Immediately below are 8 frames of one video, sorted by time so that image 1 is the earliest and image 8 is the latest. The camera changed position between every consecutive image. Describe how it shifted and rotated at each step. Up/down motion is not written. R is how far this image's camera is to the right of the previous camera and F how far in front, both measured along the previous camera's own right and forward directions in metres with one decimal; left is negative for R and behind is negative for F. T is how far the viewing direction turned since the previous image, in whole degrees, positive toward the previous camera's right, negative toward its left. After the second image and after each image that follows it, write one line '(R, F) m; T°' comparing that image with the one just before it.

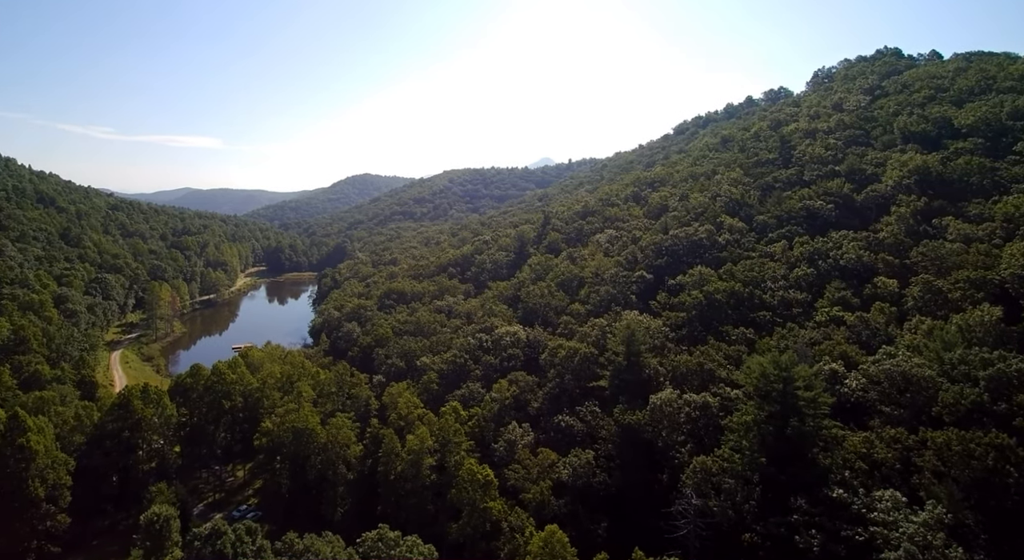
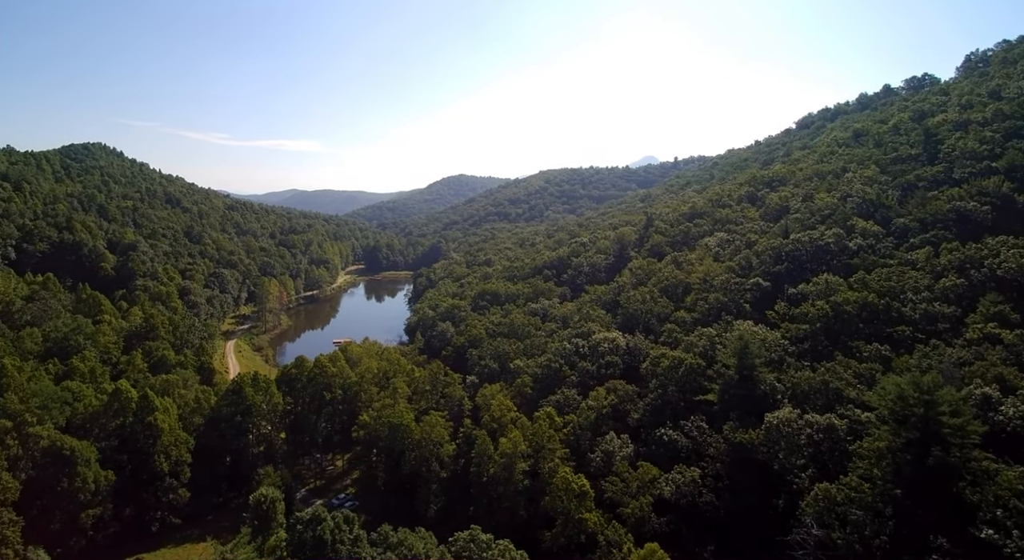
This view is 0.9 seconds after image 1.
(-0.2, +0.3) m; -8°
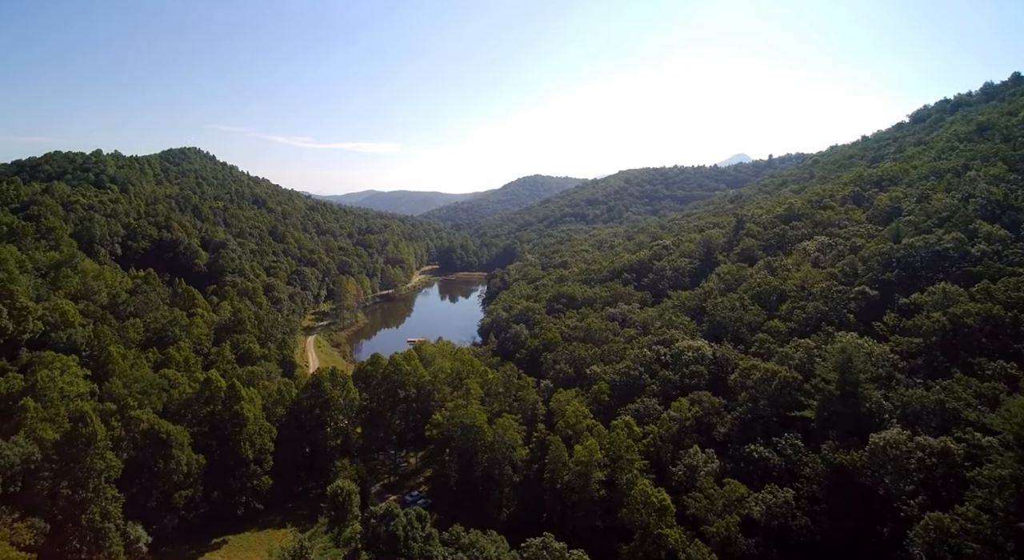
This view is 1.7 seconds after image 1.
(-0.2, +0.2) m; -7°
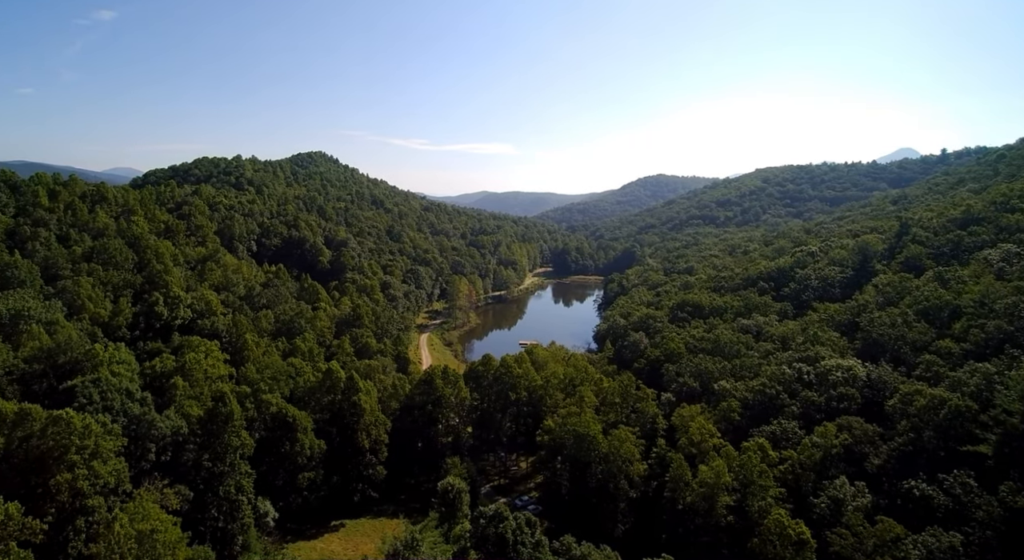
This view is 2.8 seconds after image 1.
(-0.3, +0.3) m; -10°
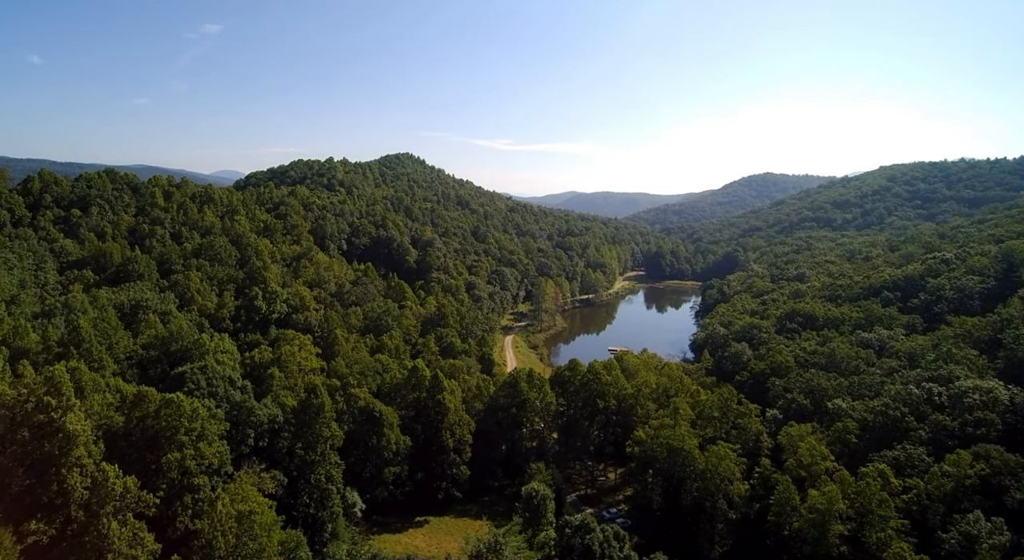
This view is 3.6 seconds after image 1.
(-0.3, +0.3) m; -8°
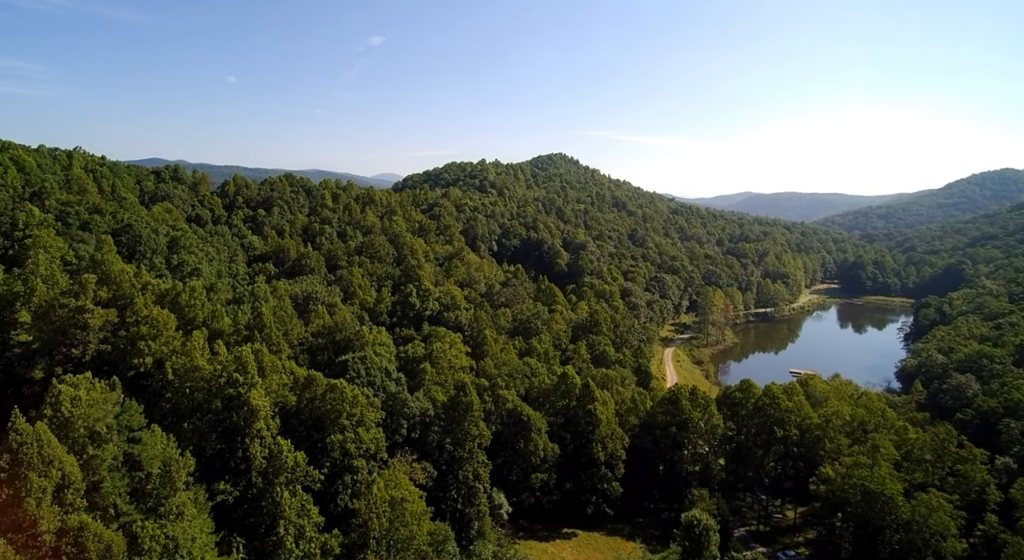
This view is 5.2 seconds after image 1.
(+1.3, +2.3) m; -16°
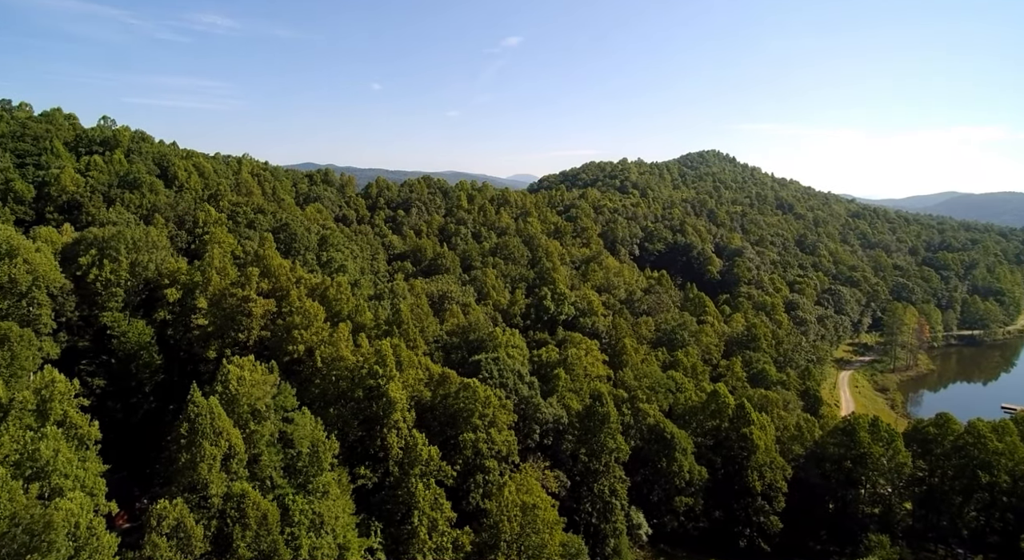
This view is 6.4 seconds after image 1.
(+2.7, +2.8) m; -16°
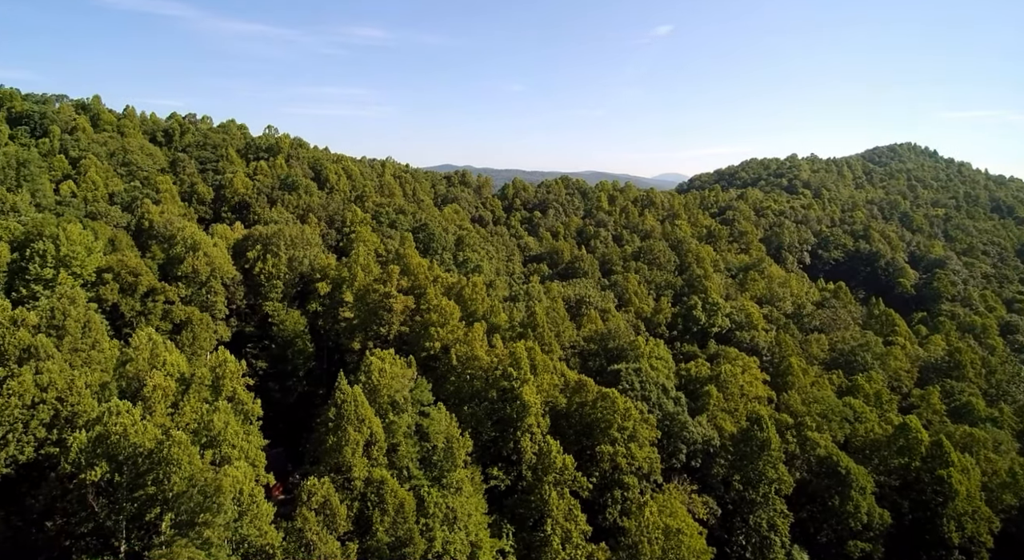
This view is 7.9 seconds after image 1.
(+2.7, +3.2) m; -16°
